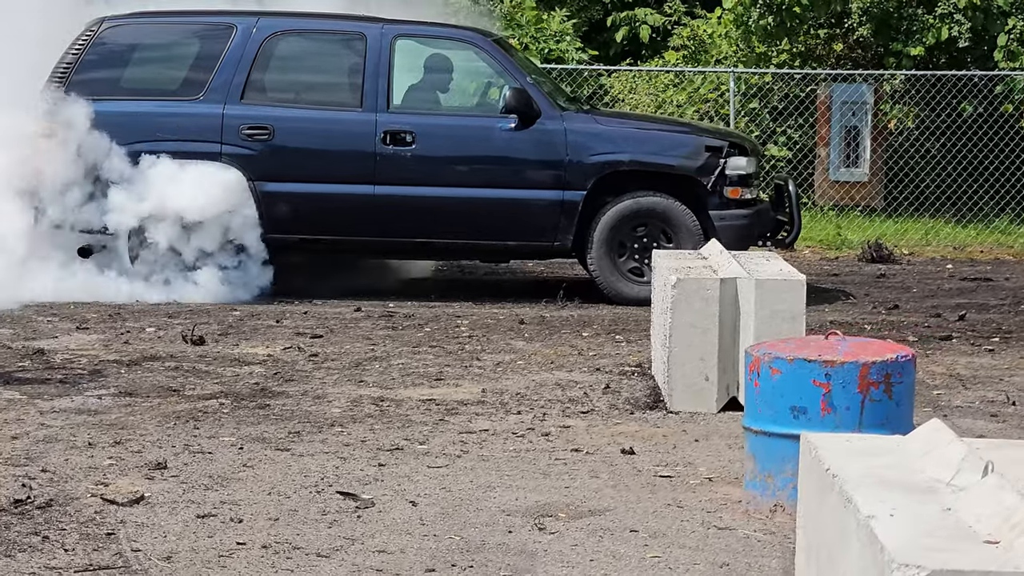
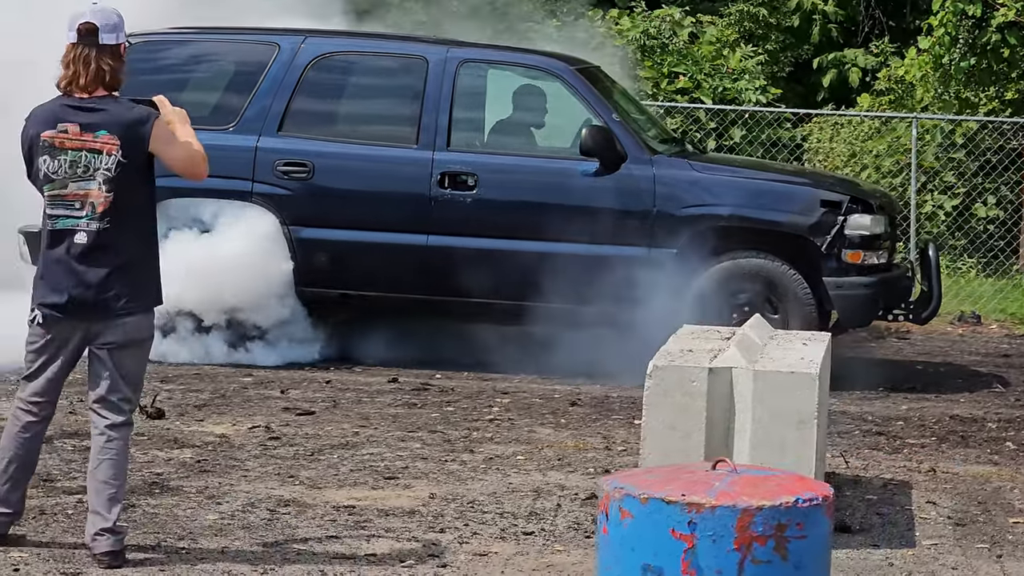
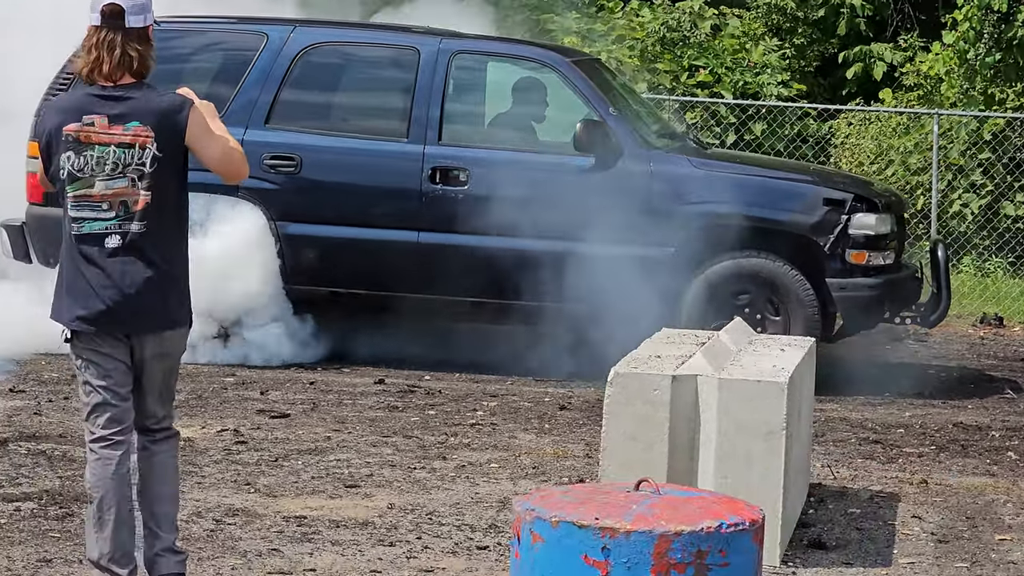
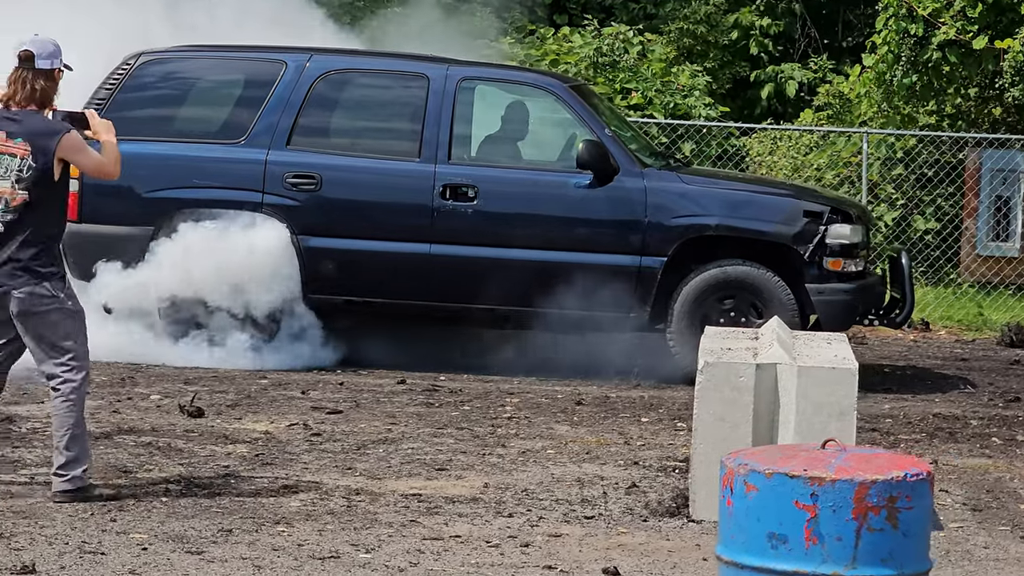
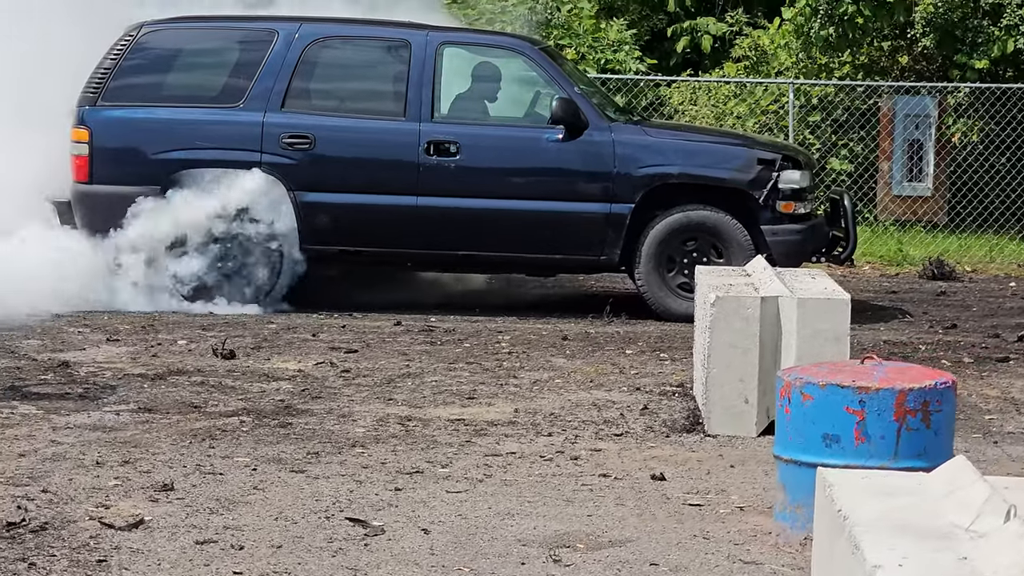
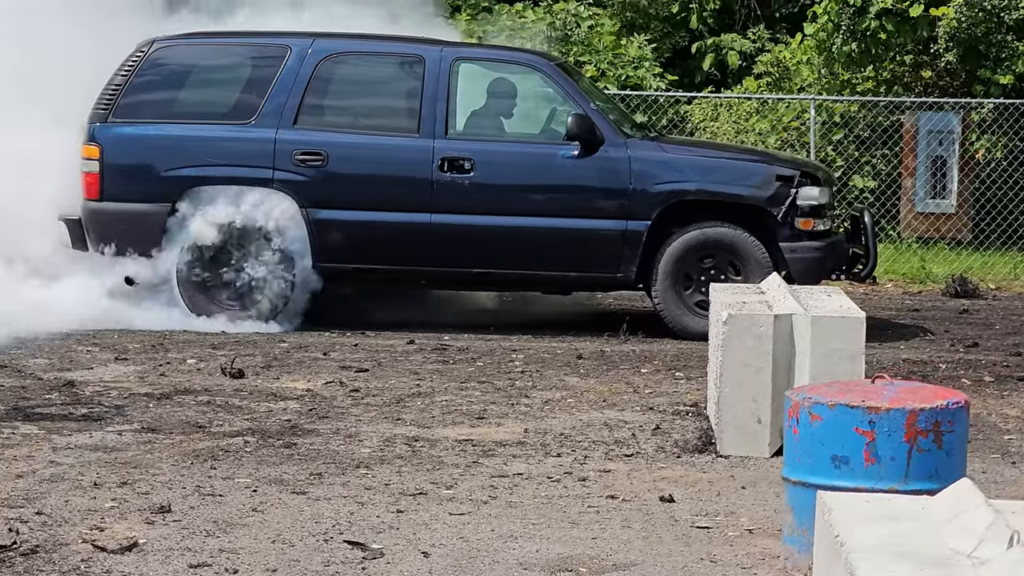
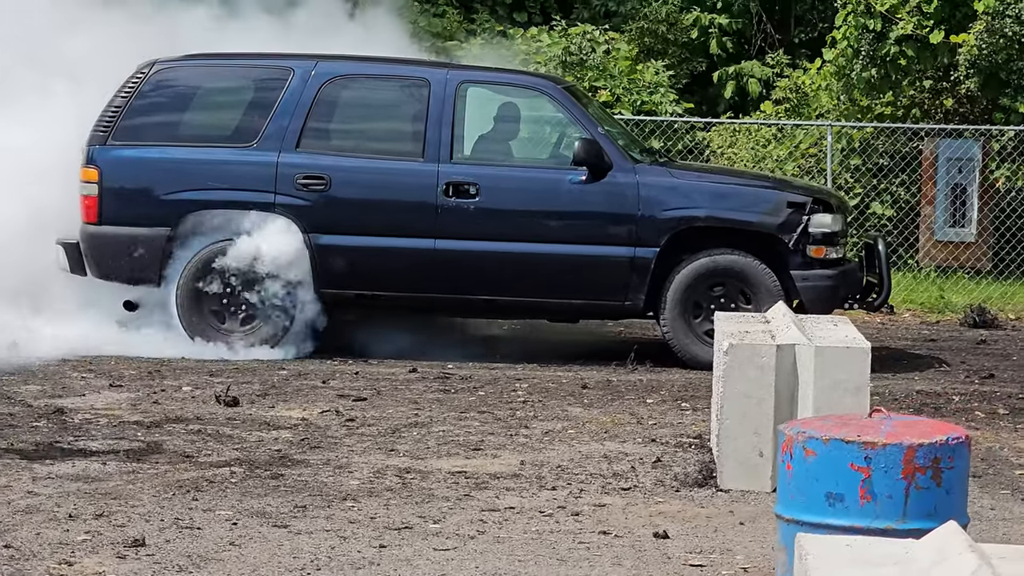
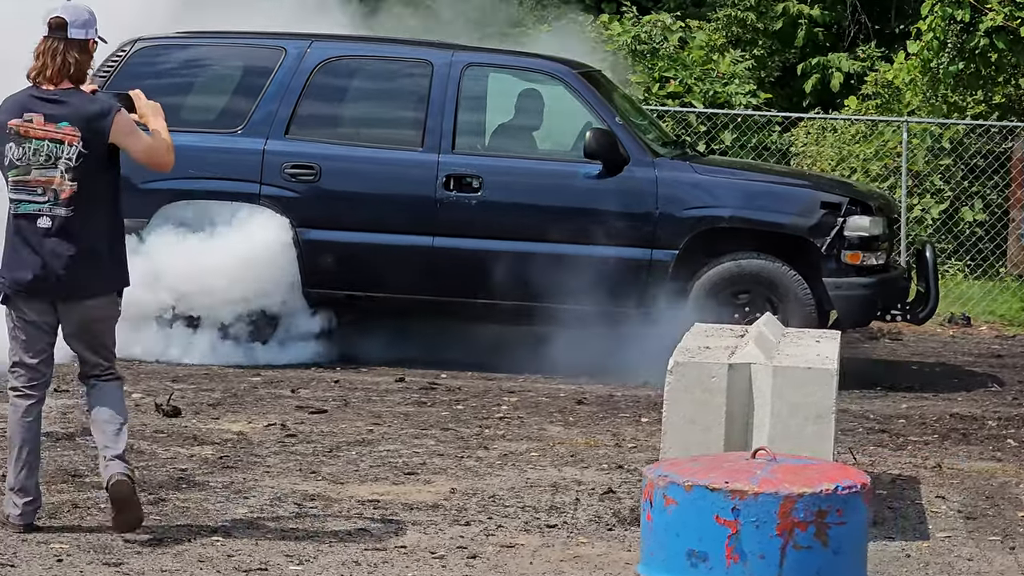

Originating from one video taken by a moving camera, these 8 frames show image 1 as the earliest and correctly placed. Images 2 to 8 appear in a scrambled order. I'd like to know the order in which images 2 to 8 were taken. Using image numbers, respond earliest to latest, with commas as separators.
5, 6, 7, 4, 8, 2, 3
